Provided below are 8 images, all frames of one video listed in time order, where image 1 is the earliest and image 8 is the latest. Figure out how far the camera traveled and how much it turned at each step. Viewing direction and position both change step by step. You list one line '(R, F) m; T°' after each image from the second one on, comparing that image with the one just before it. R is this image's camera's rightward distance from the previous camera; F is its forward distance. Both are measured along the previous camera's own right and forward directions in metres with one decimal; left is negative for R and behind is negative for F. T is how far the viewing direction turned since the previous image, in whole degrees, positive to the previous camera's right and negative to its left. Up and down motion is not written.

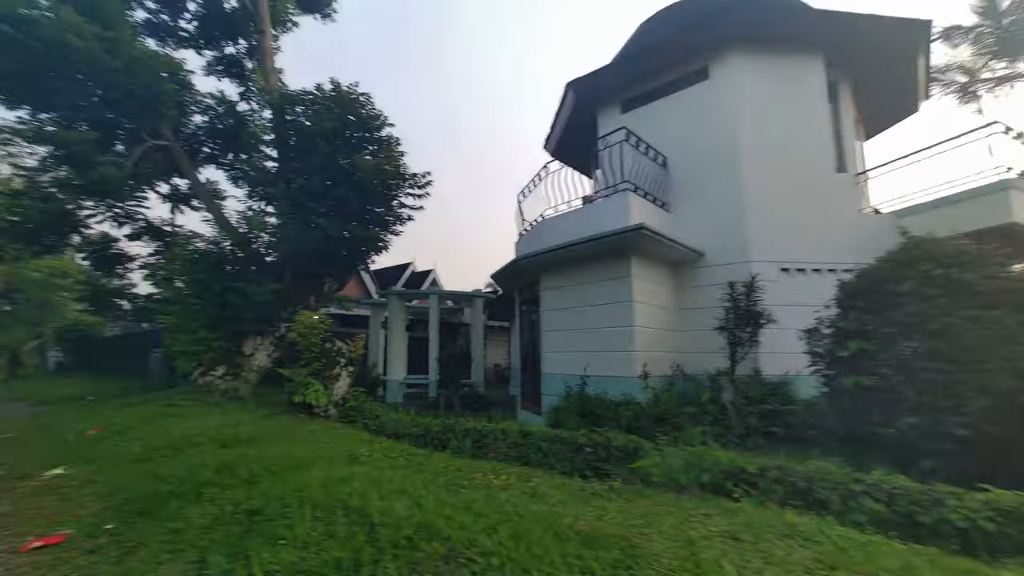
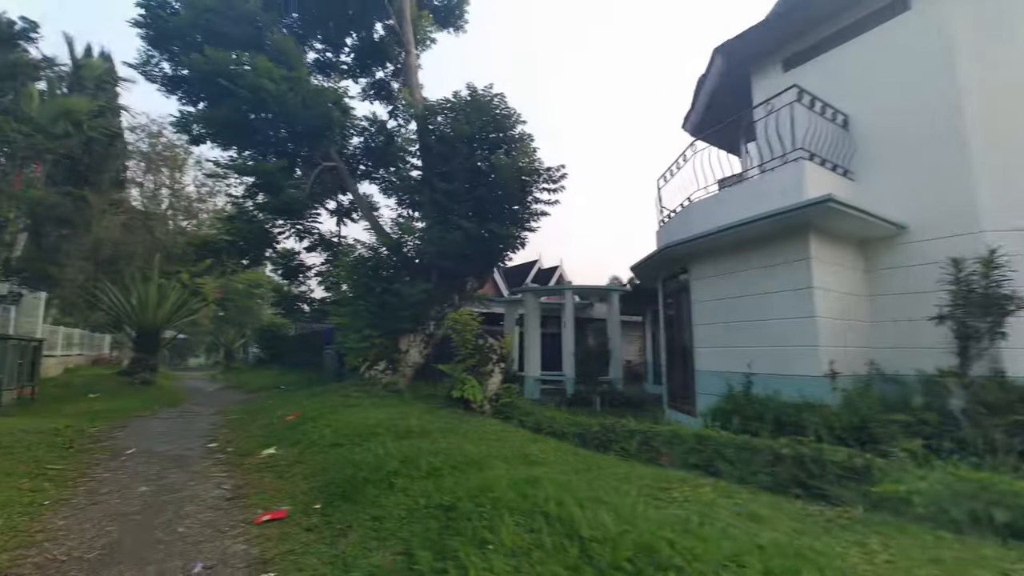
(-0.5, +0.3) m; -15°
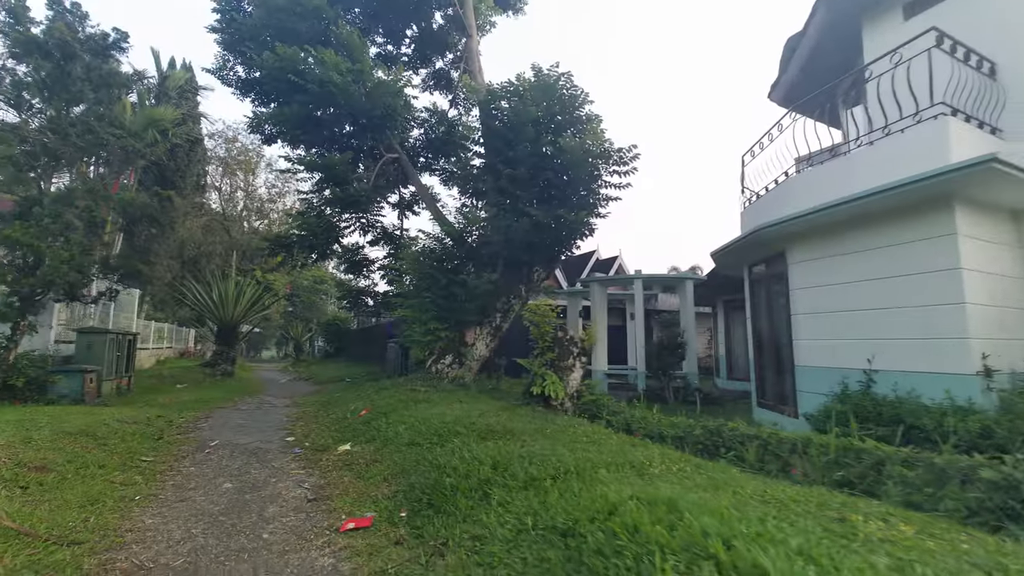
(-0.4, +0.5) m; -7°
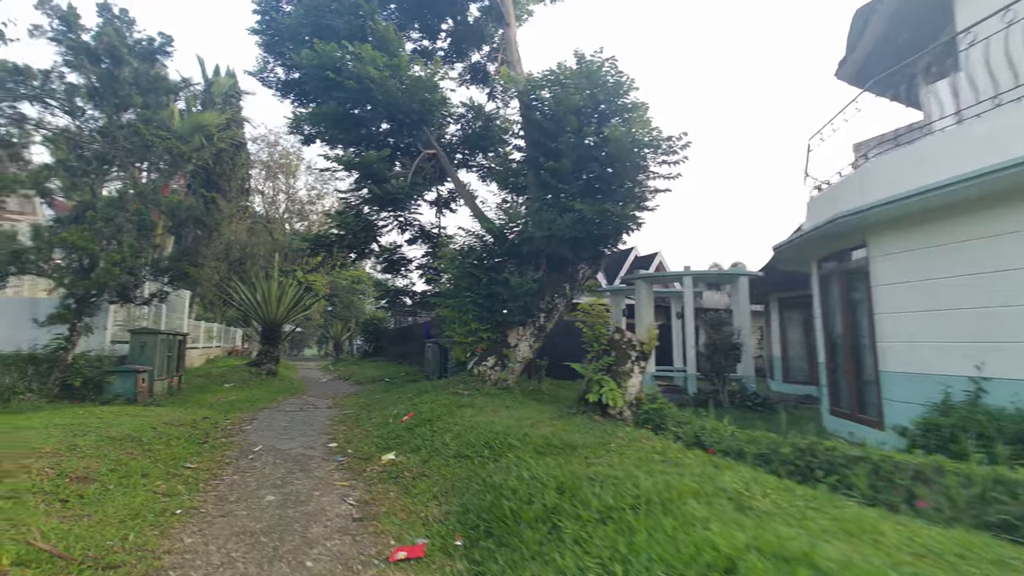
(-0.3, +0.5) m; -4°
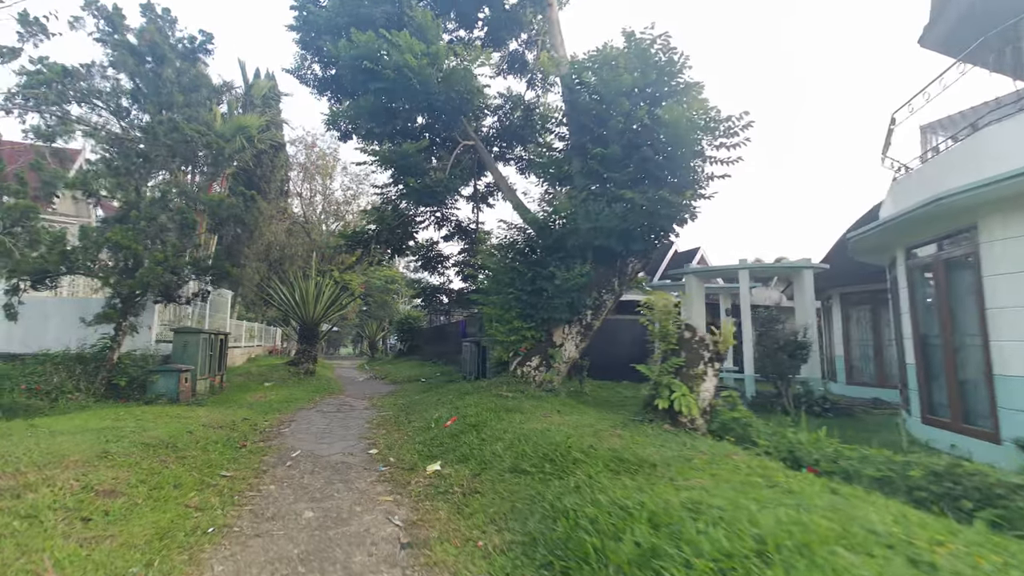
(-0.3, +0.6) m; -4°
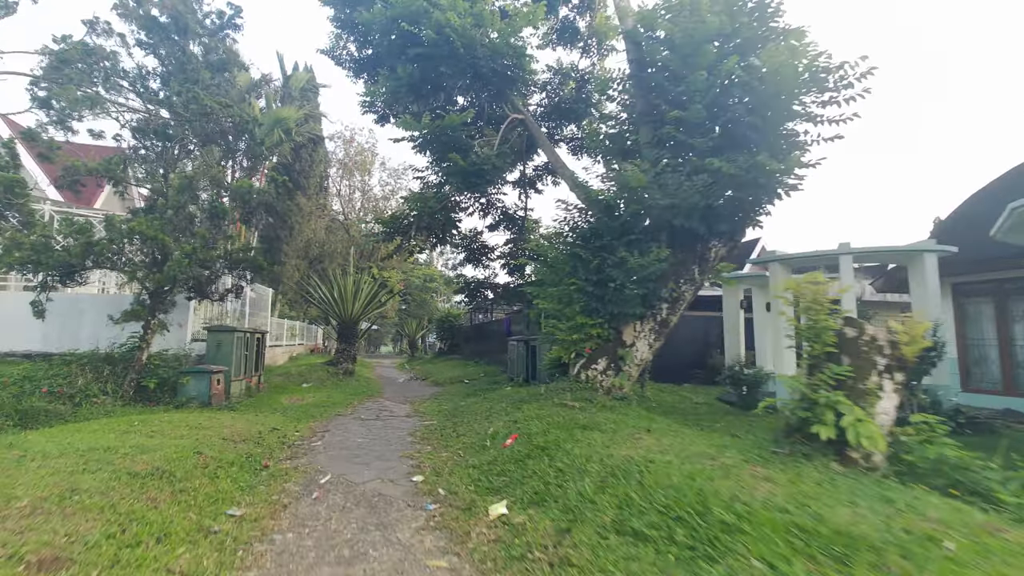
(-0.5, +1.4) m; -5°
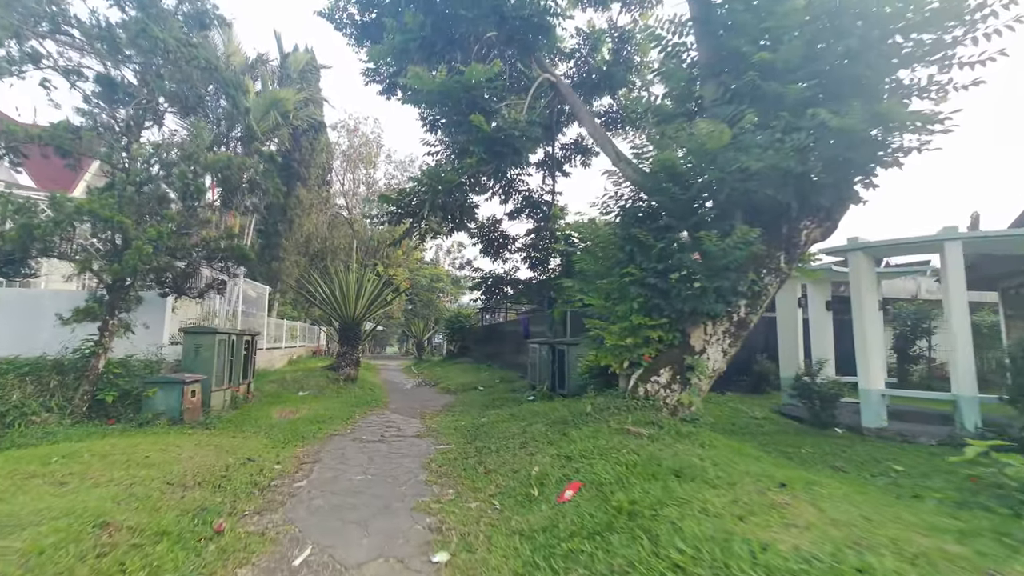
(-0.5, +1.8) m; -1°
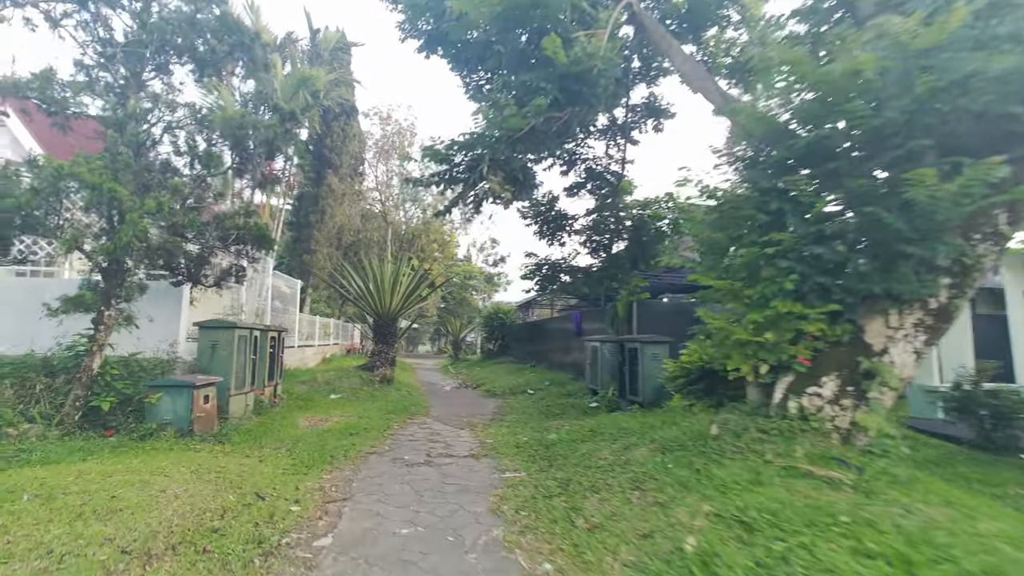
(-0.7, +1.8) m; -4°
